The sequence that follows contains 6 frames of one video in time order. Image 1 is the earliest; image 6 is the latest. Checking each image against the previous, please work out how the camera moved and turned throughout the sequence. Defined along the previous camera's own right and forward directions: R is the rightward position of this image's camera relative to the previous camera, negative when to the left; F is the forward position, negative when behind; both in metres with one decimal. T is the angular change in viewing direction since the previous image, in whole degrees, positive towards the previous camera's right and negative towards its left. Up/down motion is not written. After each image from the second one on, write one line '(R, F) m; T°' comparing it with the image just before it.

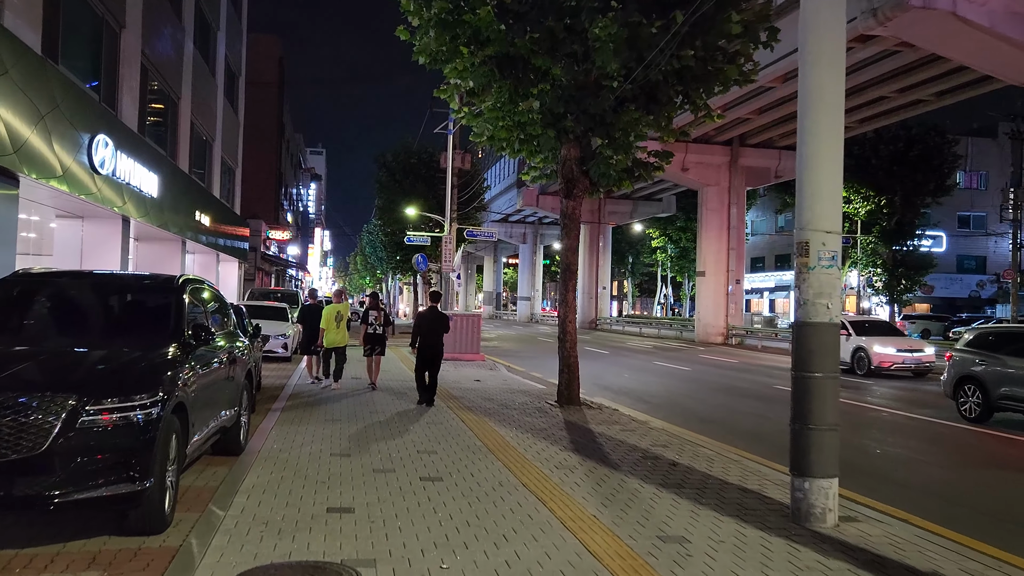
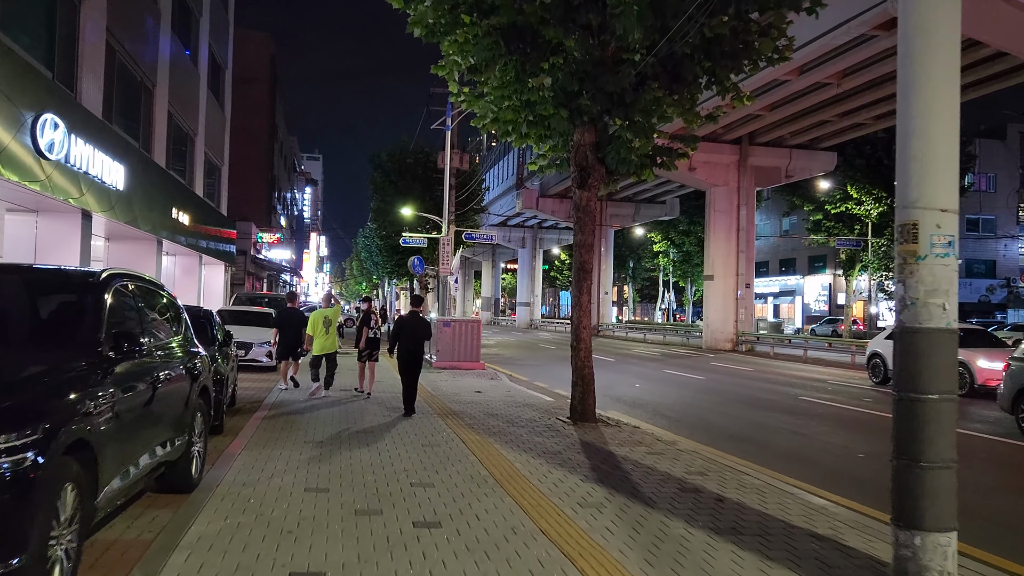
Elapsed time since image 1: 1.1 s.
(-0.1, +1.3) m; 0°
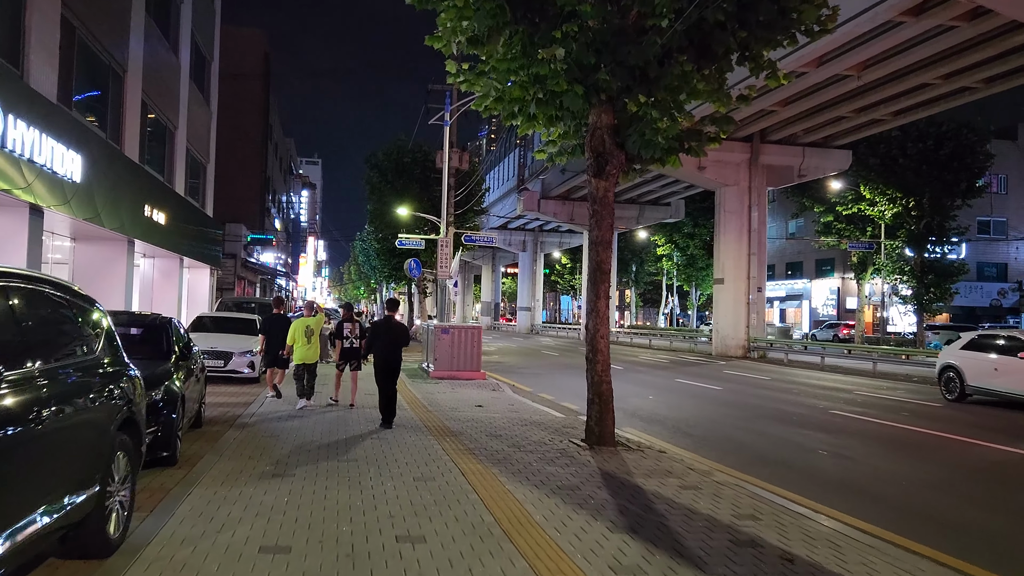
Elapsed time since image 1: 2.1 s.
(-0.1, +1.3) m; 0°
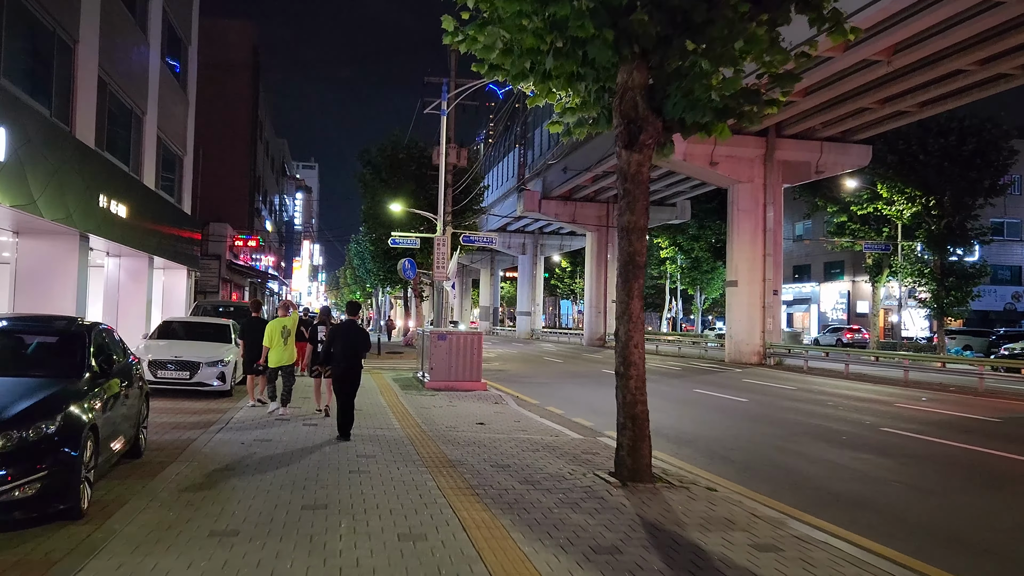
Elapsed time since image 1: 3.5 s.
(-0.1, +1.7) m; 0°
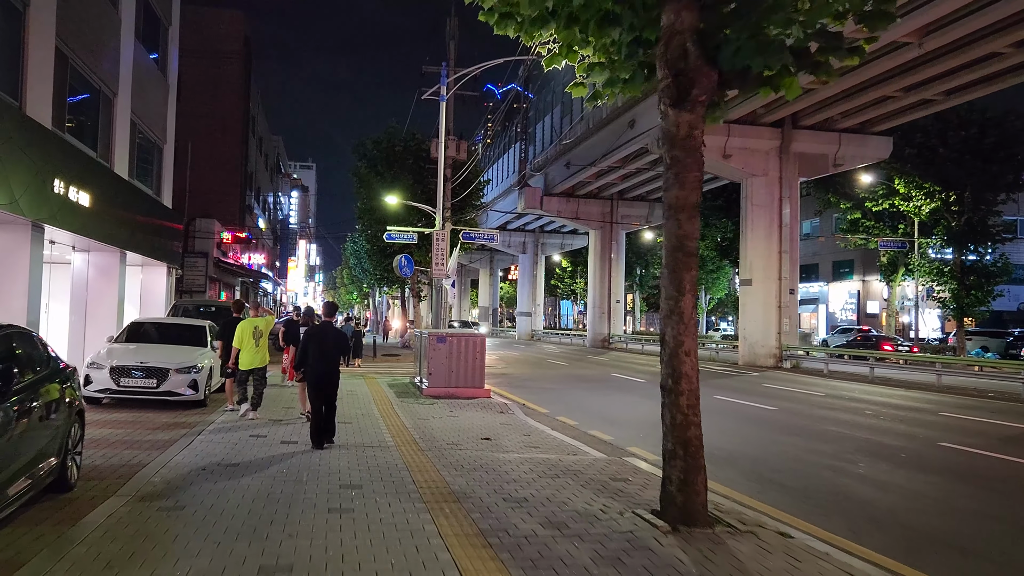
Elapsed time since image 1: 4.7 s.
(-0.1, +1.4) m; 0°
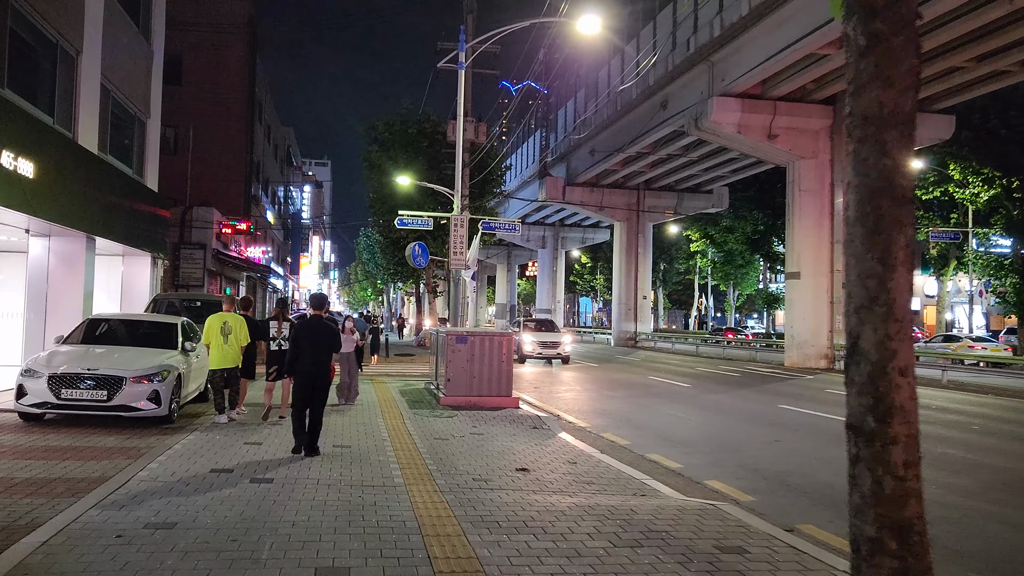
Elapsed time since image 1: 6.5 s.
(-0.3, +2.3) m; -1°
